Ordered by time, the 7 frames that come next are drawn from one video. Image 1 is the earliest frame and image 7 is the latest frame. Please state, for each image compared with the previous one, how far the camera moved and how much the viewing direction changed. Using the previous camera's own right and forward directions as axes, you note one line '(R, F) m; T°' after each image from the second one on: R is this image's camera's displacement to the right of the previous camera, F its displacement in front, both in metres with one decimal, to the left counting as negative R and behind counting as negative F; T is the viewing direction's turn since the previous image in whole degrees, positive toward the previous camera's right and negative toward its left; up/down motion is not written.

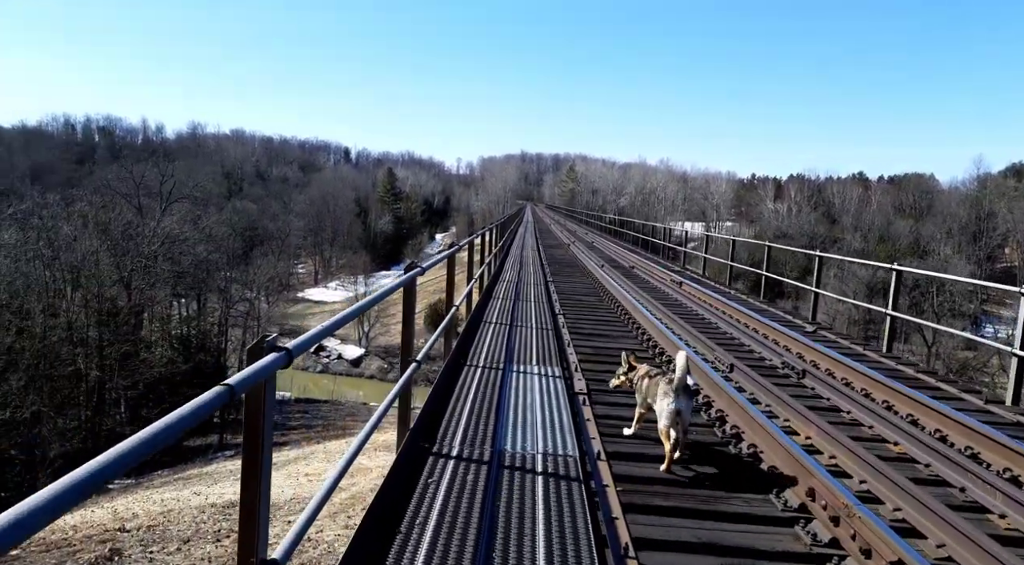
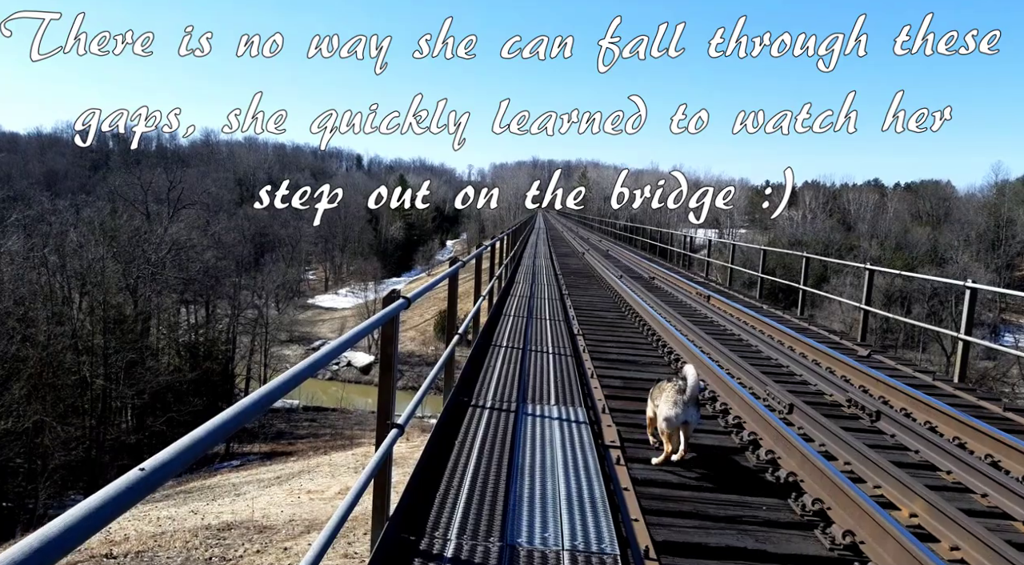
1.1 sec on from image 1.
(0.0, +0.5) m; -1°
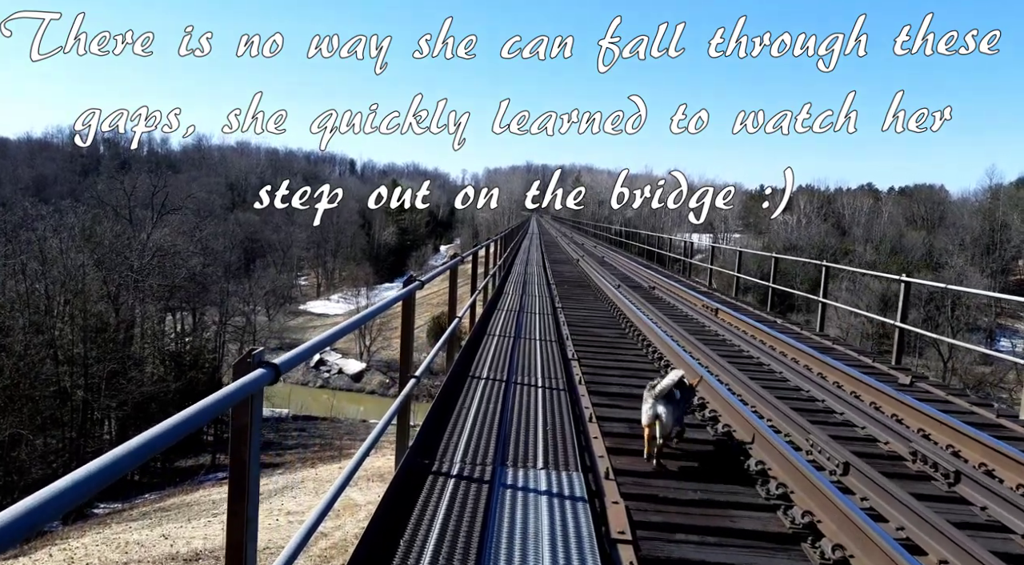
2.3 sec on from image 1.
(0.0, +0.6) m; 0°
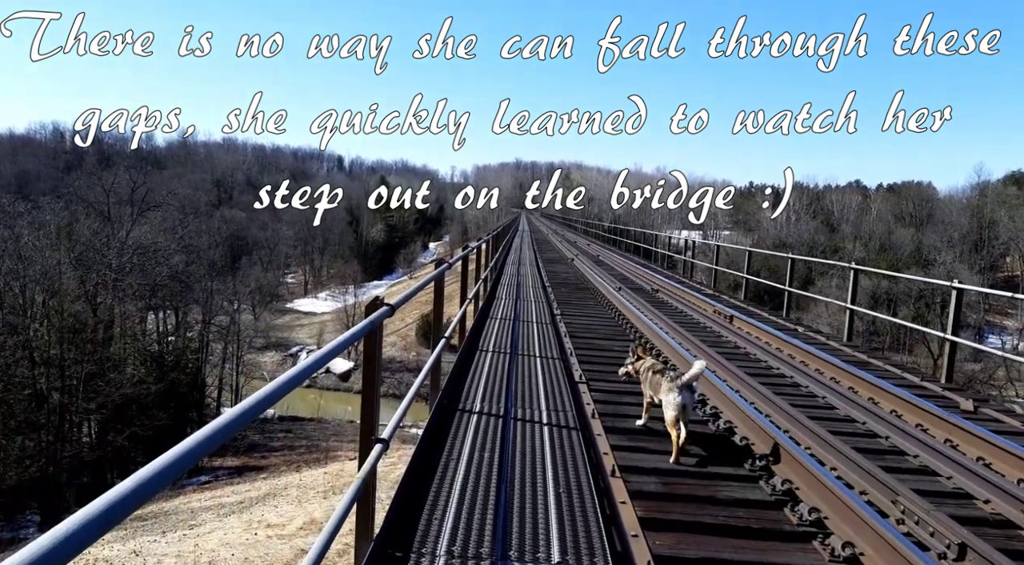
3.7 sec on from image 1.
(0.0, +0.6) m; +1°
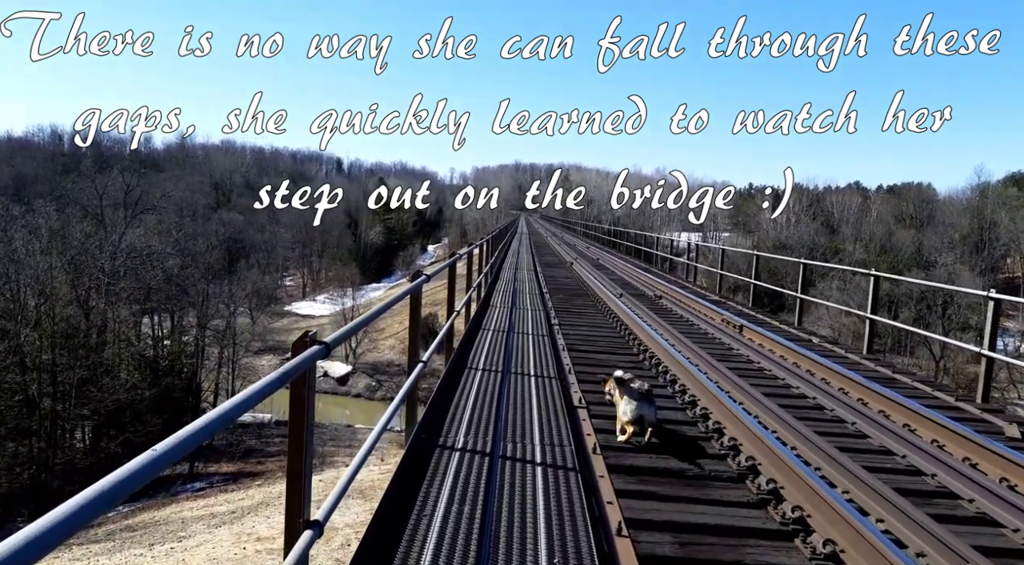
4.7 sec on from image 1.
(0.0, +0.3) m; 0°
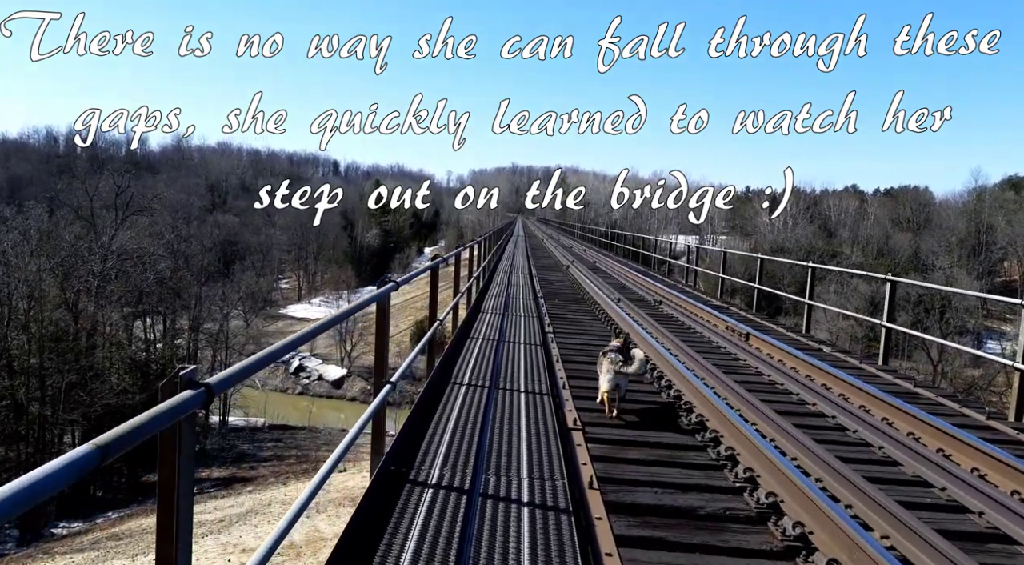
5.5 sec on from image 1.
(0.0, +0.3) m; 0°
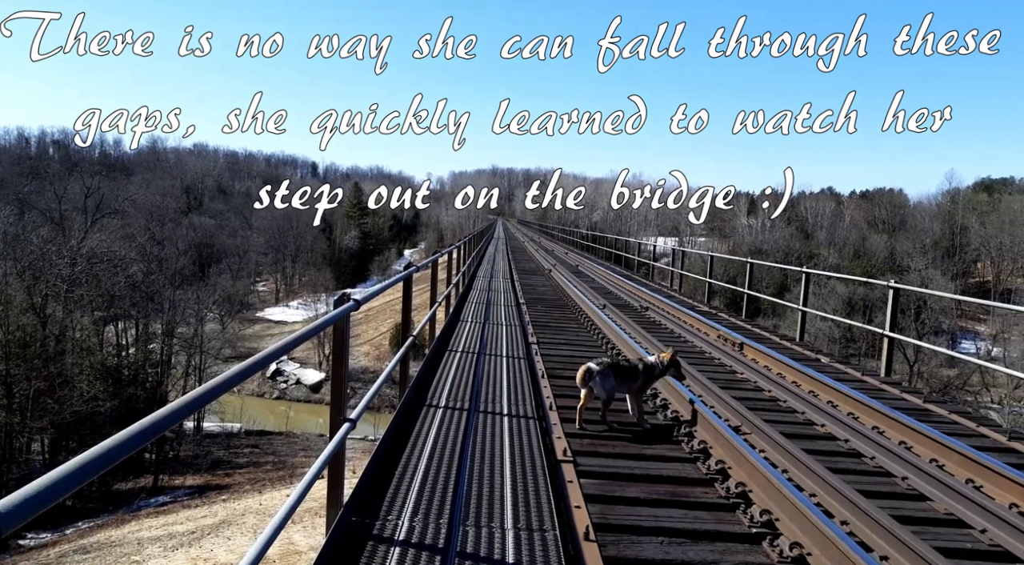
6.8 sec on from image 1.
(0.0, +0.3) m; +1°
